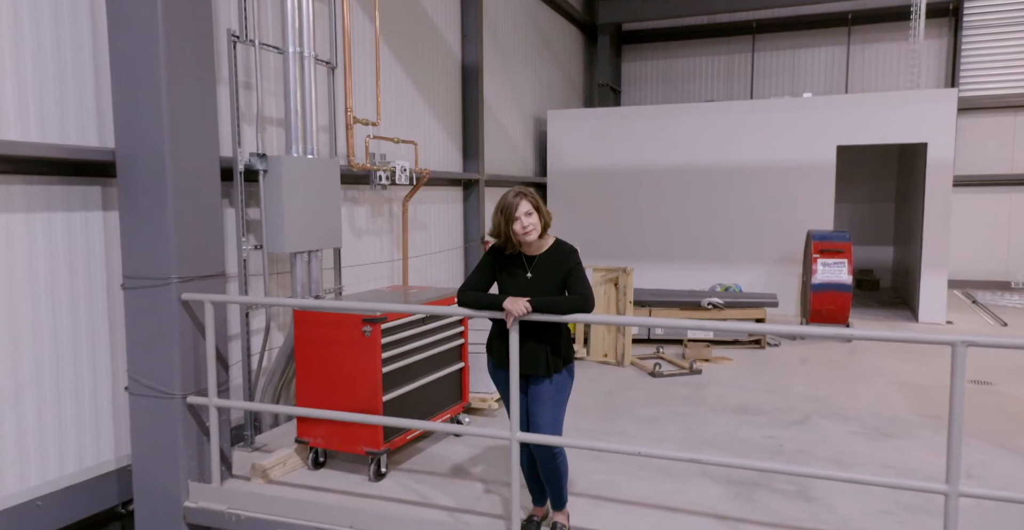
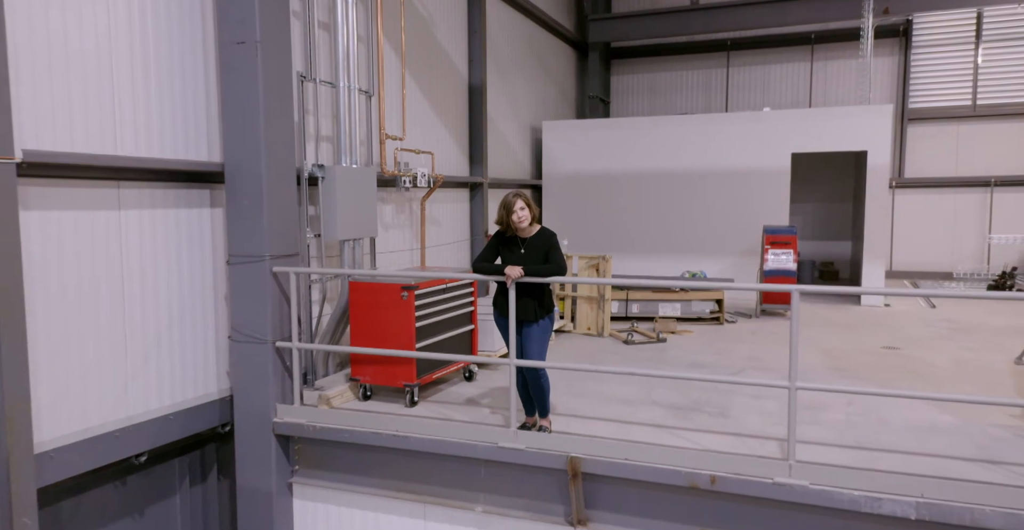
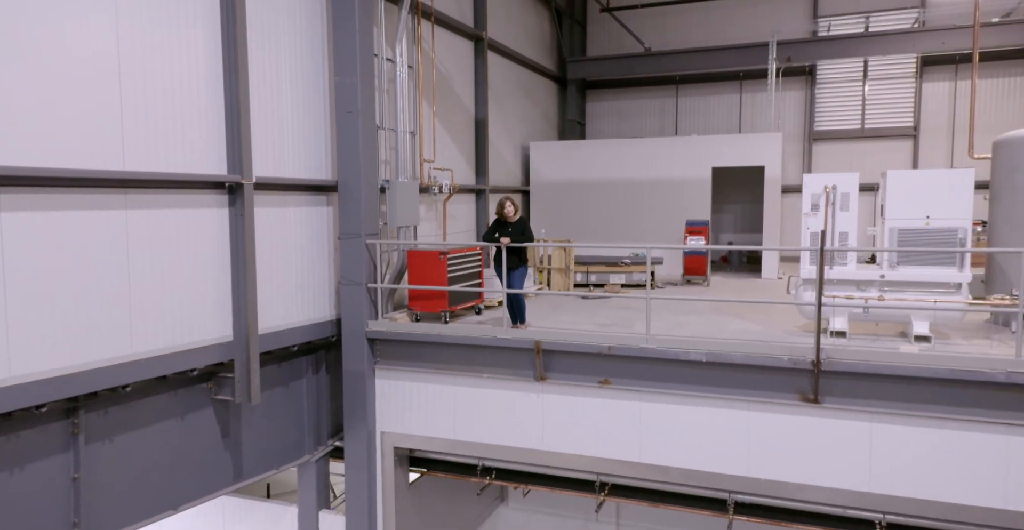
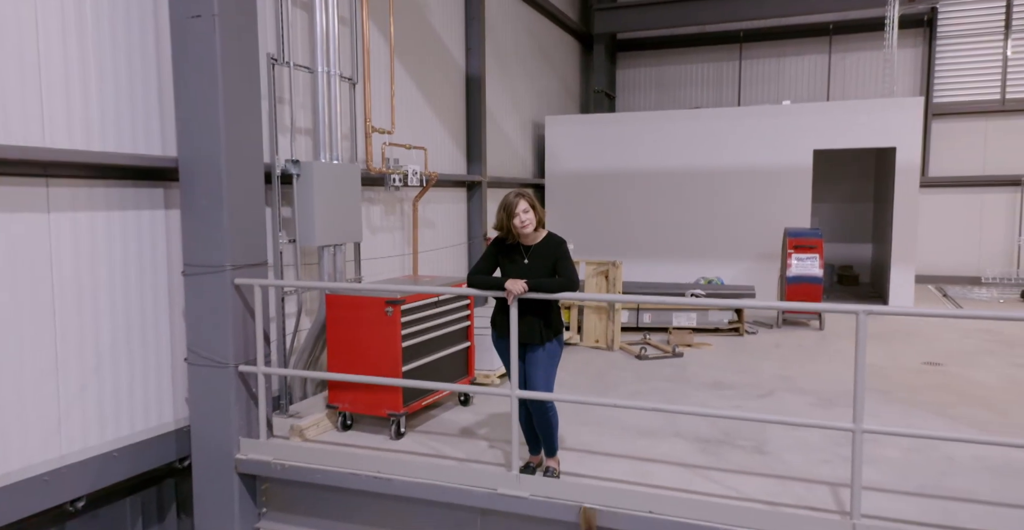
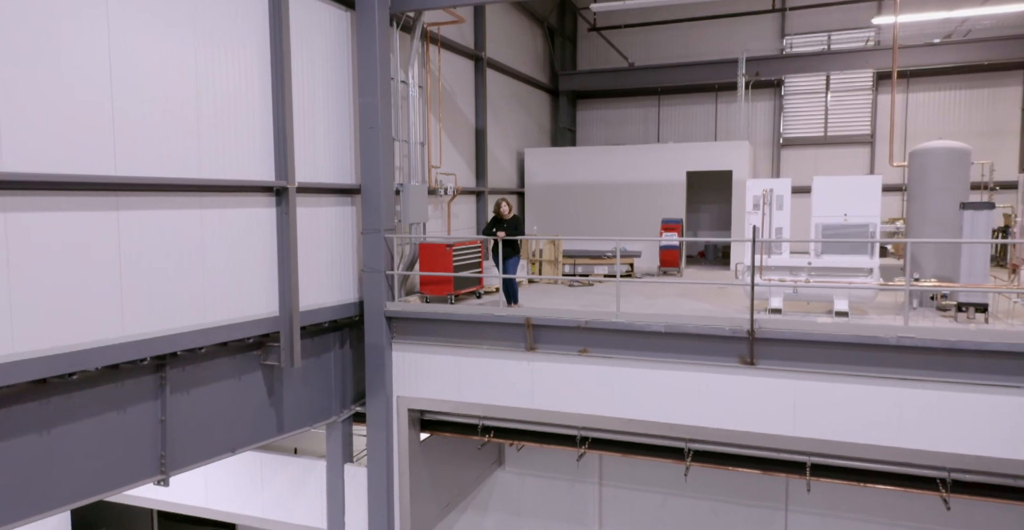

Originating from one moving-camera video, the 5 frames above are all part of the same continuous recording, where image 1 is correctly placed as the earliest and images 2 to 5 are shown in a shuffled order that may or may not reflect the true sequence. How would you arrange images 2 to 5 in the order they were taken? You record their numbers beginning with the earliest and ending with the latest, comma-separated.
4, 2, 3, 5
